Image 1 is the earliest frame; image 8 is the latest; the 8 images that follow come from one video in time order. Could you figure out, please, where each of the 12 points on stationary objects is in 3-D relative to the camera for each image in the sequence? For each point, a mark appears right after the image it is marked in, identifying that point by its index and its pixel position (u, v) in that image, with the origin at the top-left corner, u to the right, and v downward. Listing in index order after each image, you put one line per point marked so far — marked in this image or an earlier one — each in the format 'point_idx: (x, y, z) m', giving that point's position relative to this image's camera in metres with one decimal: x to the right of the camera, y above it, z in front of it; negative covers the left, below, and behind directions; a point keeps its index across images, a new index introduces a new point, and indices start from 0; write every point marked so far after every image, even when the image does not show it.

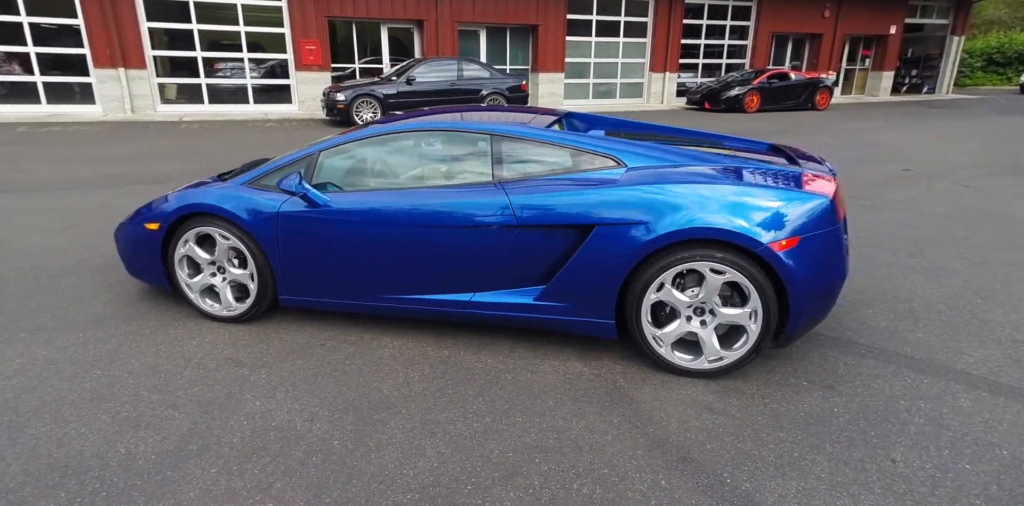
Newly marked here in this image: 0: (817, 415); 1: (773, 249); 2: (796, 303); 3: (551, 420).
0: (+1.4, -0.8, +2.7) m
1: (+1.2, 0.0, +2.8) m
2: (+1.4, -0.2, +2.9) m
3: (+0.2, -0.8, +2.7) m
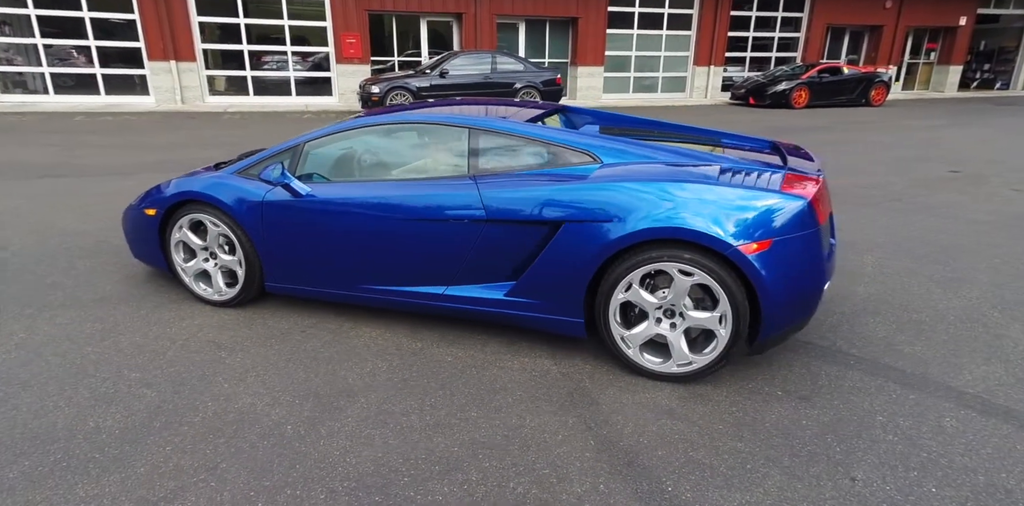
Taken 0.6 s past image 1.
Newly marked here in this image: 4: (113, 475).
0: (+1.2, -0.8, +2.6) m
1: (+1.0, 0.0, +2.7) m
2: (+1.2, -0.3, +2.8) m
3: (0.0, -0.7, +2.7) m
4: (-1.5, -0.9, +2.2) m
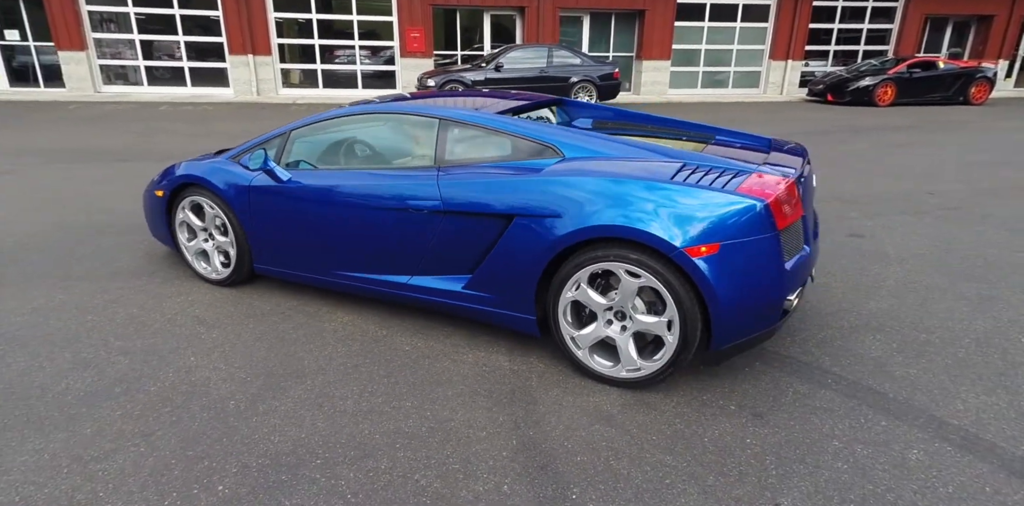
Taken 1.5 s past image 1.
0: (+0.9, -0.8, +2.5) m
1: (+0.7, 0.0, +2.5) m
2: (+0.9, -0.3, +2.6) m
3: (-0.3, -0.7, +2.7) m
4: (-1.9, -0.8, +2.4) m
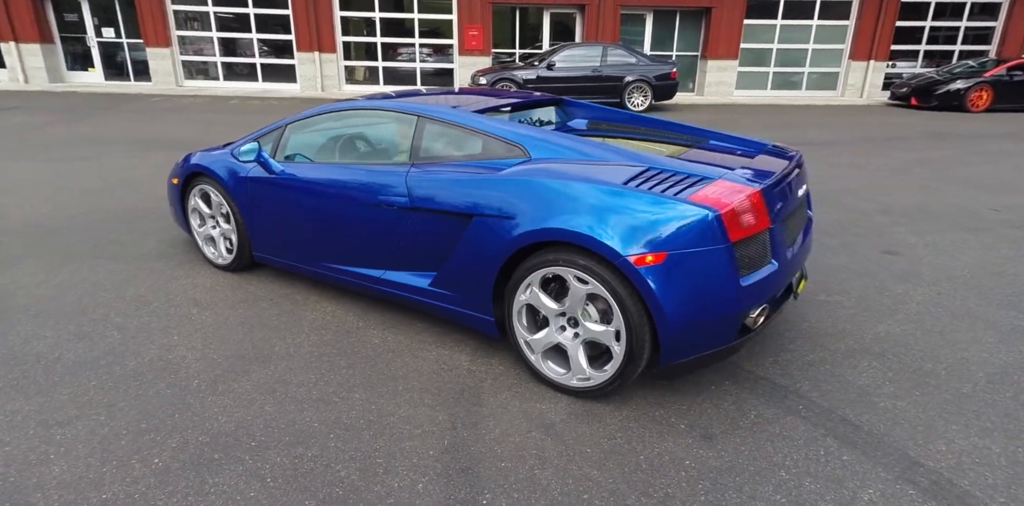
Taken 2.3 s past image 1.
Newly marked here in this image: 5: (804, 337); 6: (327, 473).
0: (+0.6, -0.9, +2.4) m
1: (+0.5, 0.0, +2.4) m
2: (+0.6, -0.3, +2.5) m
3: (-0.6, -0.7, +2.7) m
4: (-2.2, -0.7, +2.7) m
5: (+1.7, -0.5, +3.3) m
6: (-0.7, -0.9, +2.3) m
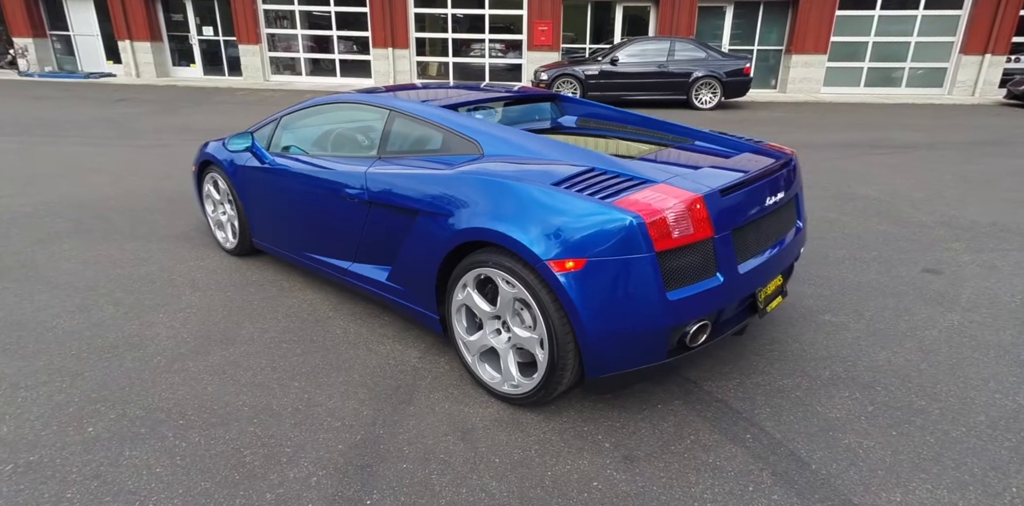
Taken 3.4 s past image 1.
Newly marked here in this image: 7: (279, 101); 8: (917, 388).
0: (+0.2, -0.9, +2.2) m
1: (+0.1, -0.1, +2.3) m
2: (+0.3, -0.3, +2.3) m
3: (-0.9, -0.7, +2.8) m
4: (-2.5, -0.6, +2.9) m
5: (+1.4, -0.6, +3.0) m
6: (-1.1, -0.8, +2.3) m
7: (-5.2, +3.4, +13.0) m
8: (+1.9, -0.6, +2.8) m
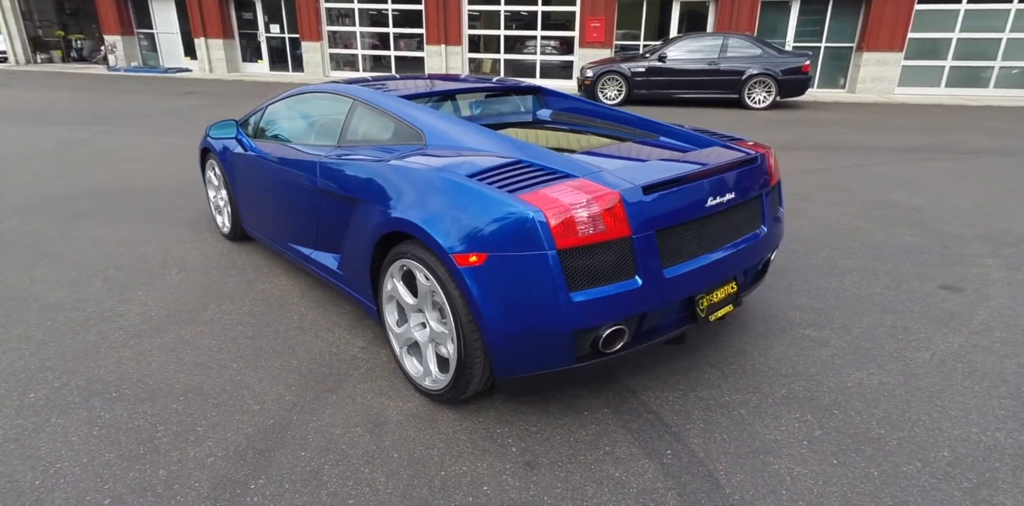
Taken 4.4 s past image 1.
0: (-0.2, -0.8, +2.1) m
1: (-0.2, 0.0, +2.2) m
2: (-0.1, -0.3, +2.2) m
3: (-1.3, -0.6, +2.8) m
4: (-2.8, -0.4, +3.2) m
5: (+1.1, -0.6, +2.8) m
6: (-1.5, -0.7, +2.4) m
7: (-4.1, +3.6, +13.5) m
8: (+1.6, -0.7, +2.5) m
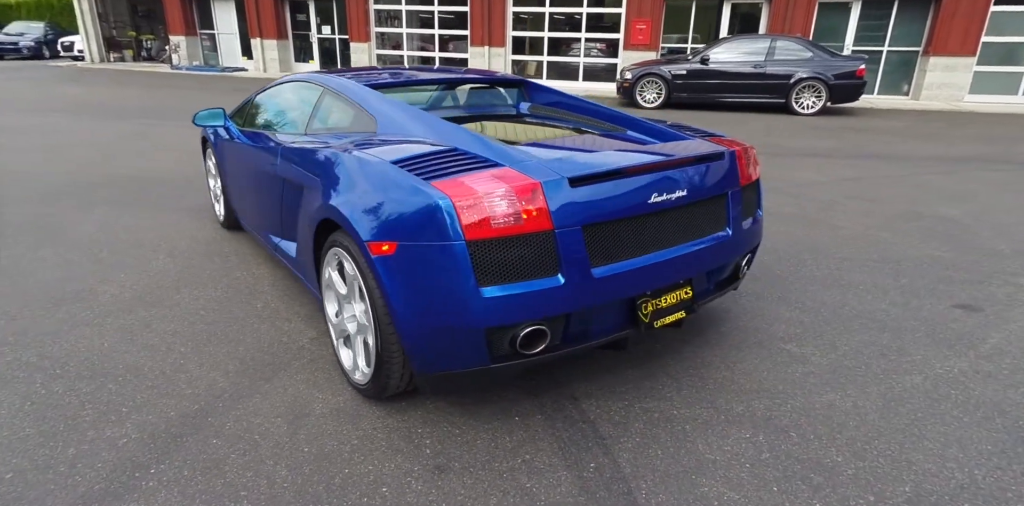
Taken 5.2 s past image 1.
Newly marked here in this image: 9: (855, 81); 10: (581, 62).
0: (-0.6, -0.8, +2.0) m
1: (-0.5, 0.0, +2.1) m
2: (-0.4, -0.3, +2.1) m
3: (-1.5, -0.5, +2.8) m
4: (-3.0, -0.3, +3.3) m
5: (+0.8, -0.6, +2.6) m
6: (-1.8, -0.6, +2.4) m
7: (-3.2, +3.7, +13.7) m
8: (+1.3, -0.7, +2.2) m
9: (+6.2, +3.1, +10.5) m
10: (+1.9, +5.1, +15.5) m
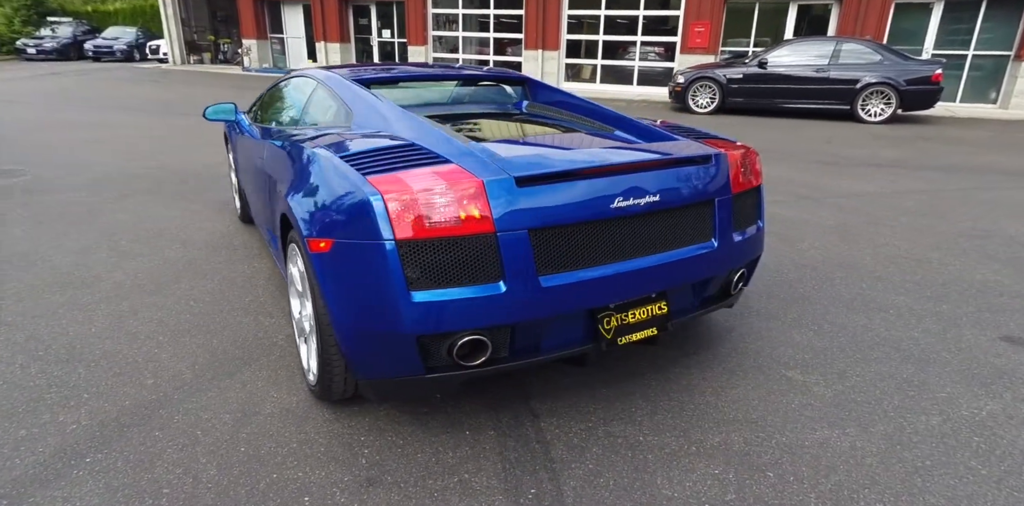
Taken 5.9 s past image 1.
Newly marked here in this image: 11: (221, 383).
0: (-0.8, -0.8, +1.9) m
1: (-0.7, 0.0, +2.0) m
2: (-0.6, -0.3, +2.0) m
3: (-1.6, -0.5, +2.8) m
4: (-3.1, -0.2, +3.5) m
5: (+0.7, -0.6, +2.3) m
6: (-2.0, -0.6, +2.4) m
7: (-2.0, +3.7, +13.9) m
8: (+1.1, -0.8, +1.9) m
9: (+7.0, +2.7, +9.6) m
10: (+3.3, +4.8, +15.1) m
11: (-1.3, -0.6, +2.5) m
